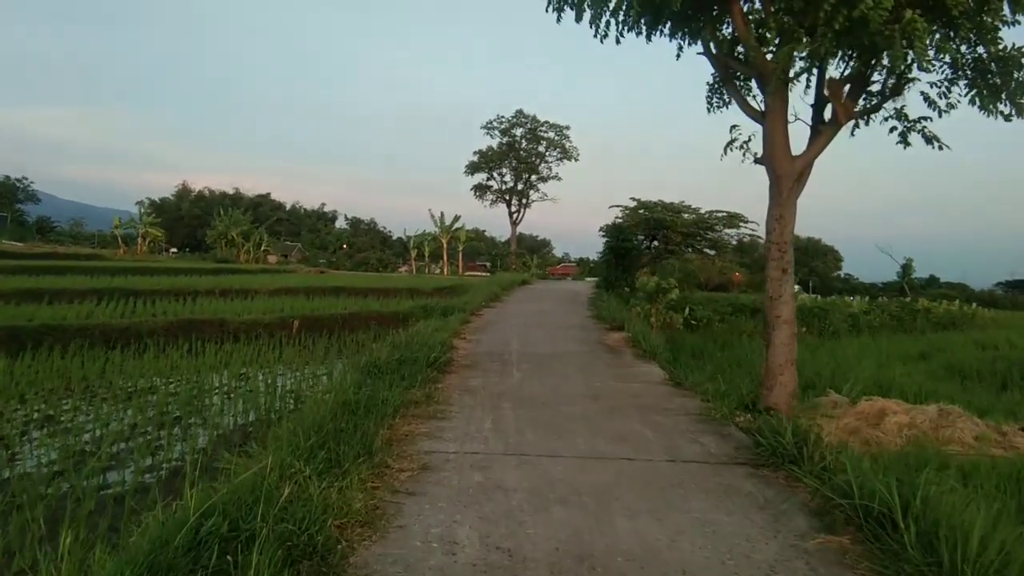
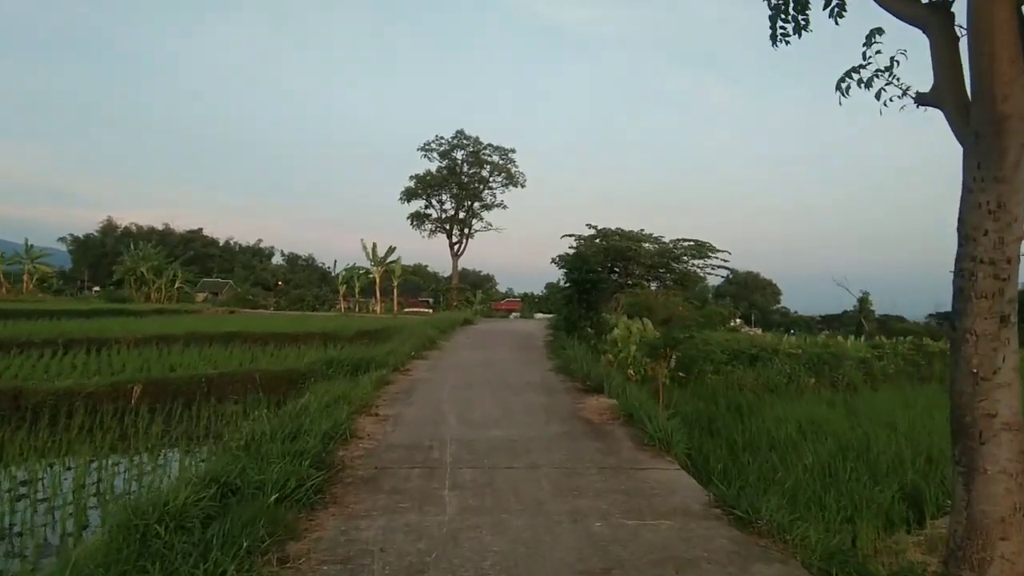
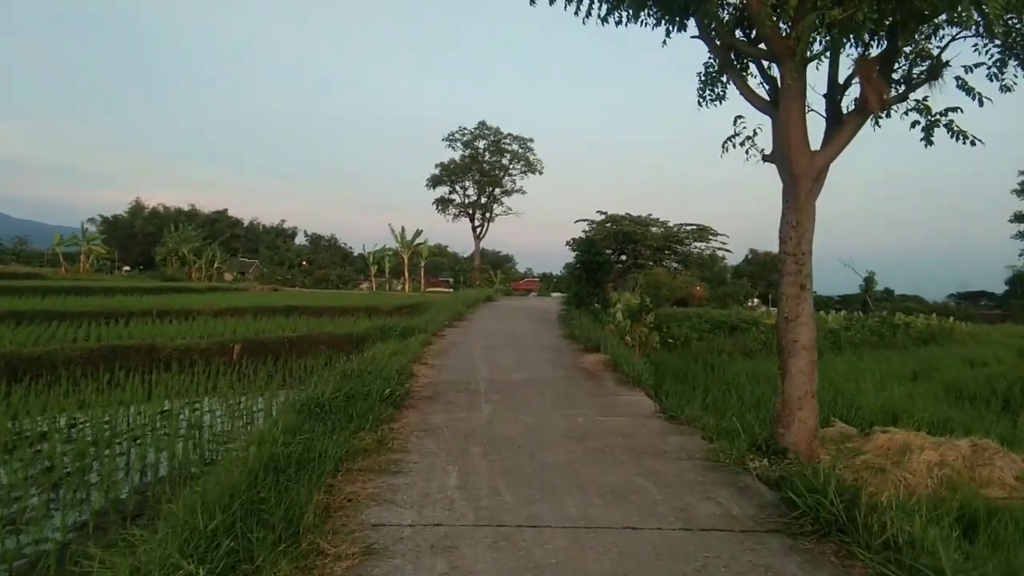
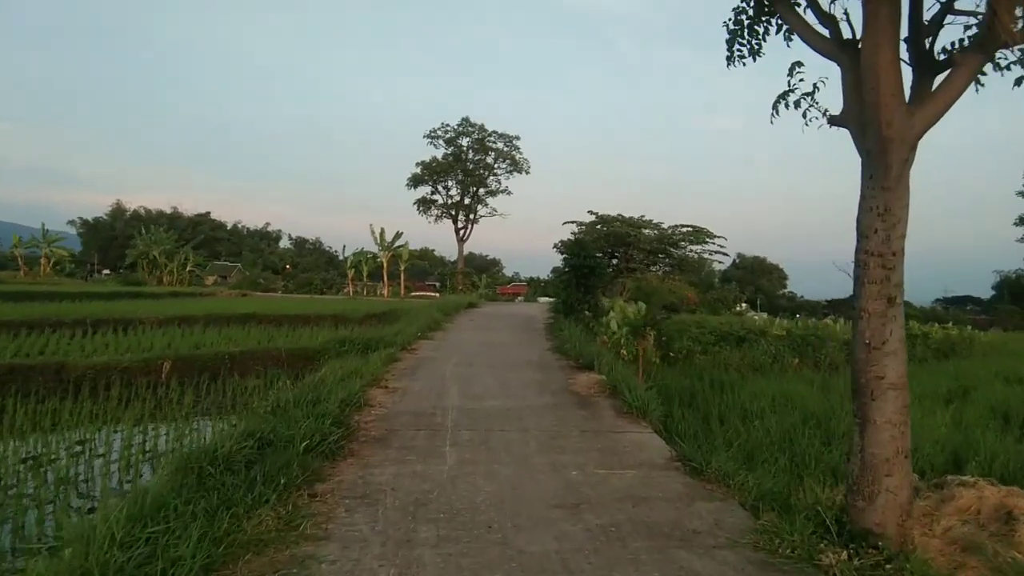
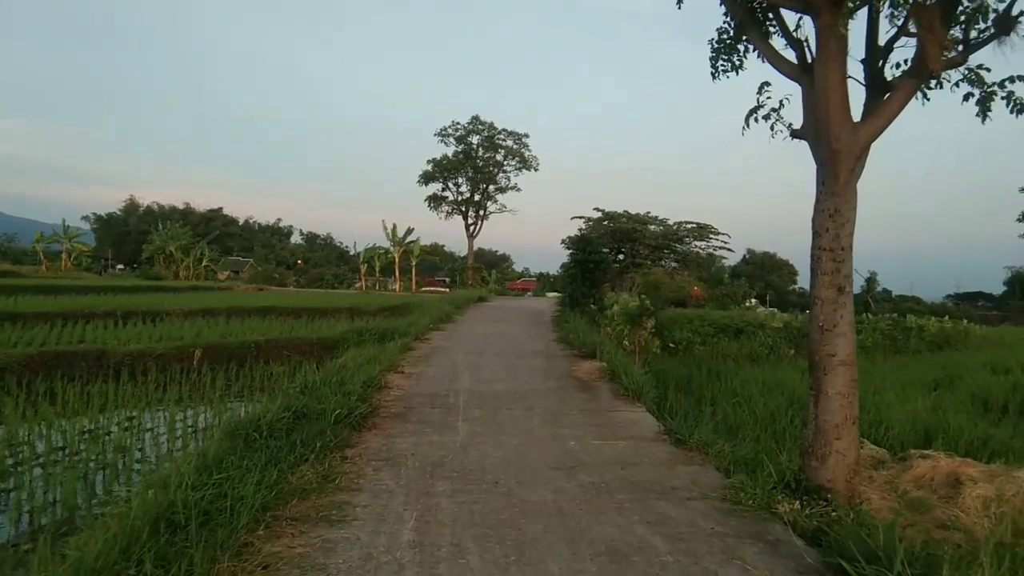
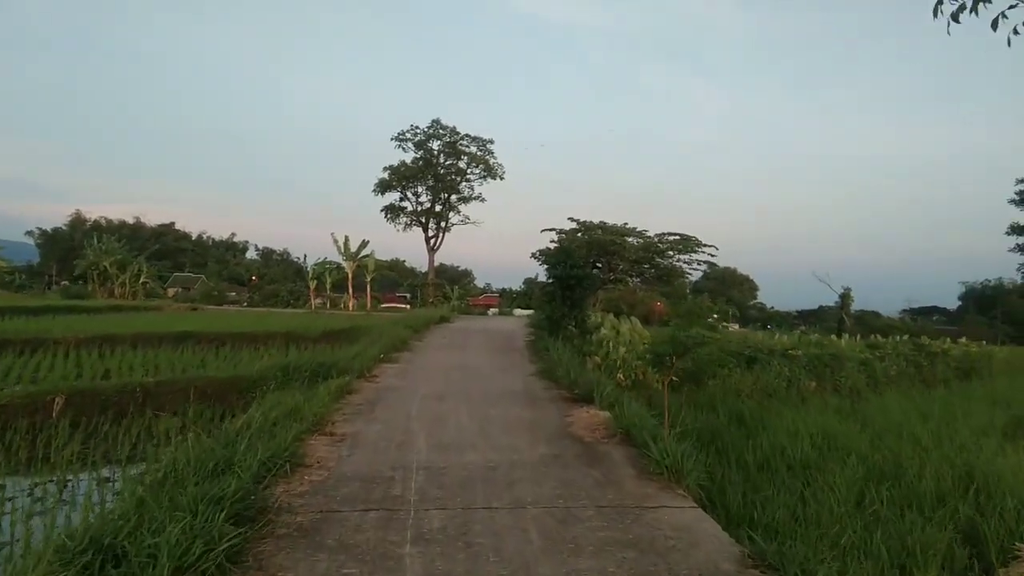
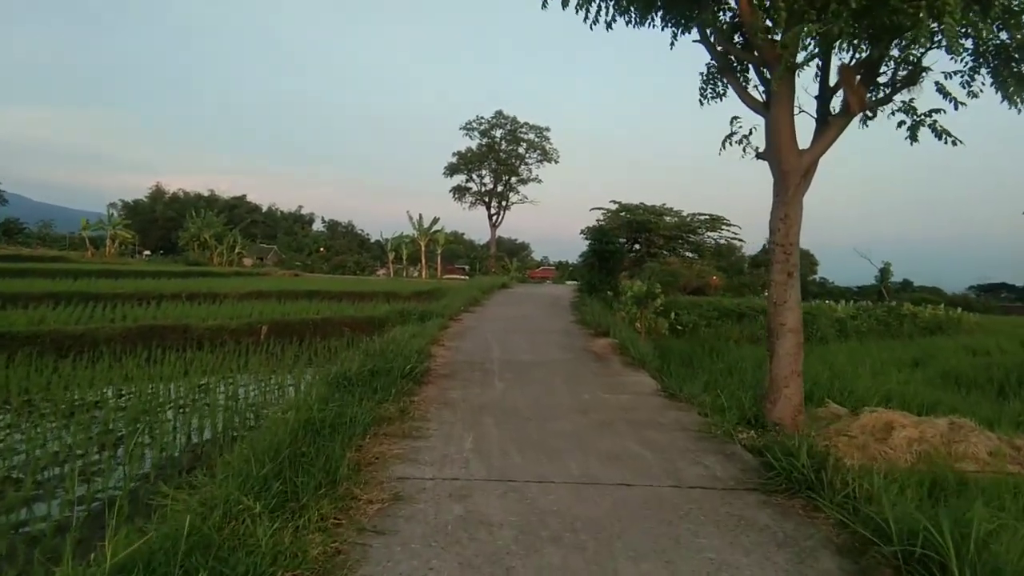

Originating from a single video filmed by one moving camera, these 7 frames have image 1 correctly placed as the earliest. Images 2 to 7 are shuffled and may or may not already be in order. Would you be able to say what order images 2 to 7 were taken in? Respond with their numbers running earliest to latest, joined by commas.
7, 3, 5, 4, 2, 6
